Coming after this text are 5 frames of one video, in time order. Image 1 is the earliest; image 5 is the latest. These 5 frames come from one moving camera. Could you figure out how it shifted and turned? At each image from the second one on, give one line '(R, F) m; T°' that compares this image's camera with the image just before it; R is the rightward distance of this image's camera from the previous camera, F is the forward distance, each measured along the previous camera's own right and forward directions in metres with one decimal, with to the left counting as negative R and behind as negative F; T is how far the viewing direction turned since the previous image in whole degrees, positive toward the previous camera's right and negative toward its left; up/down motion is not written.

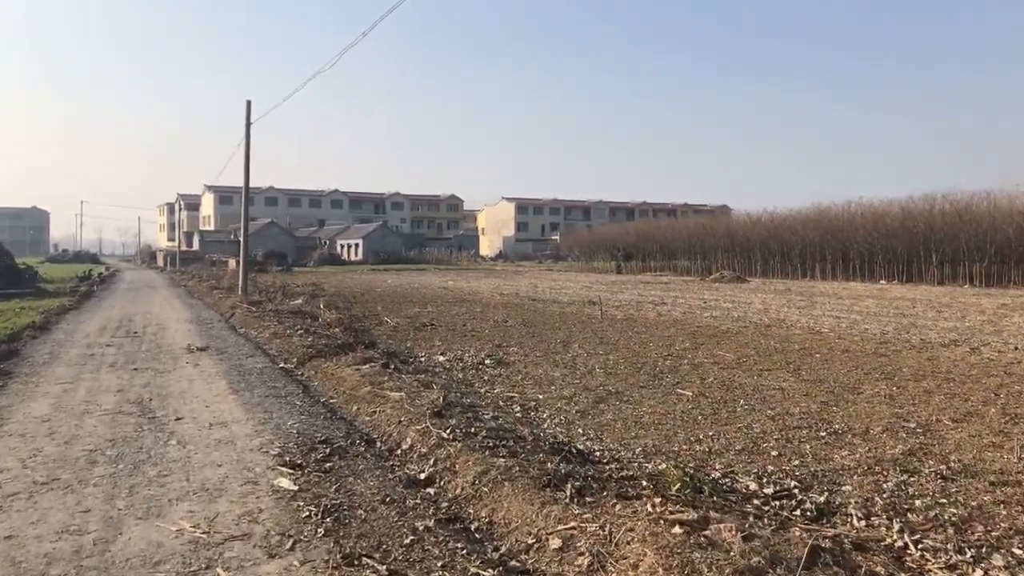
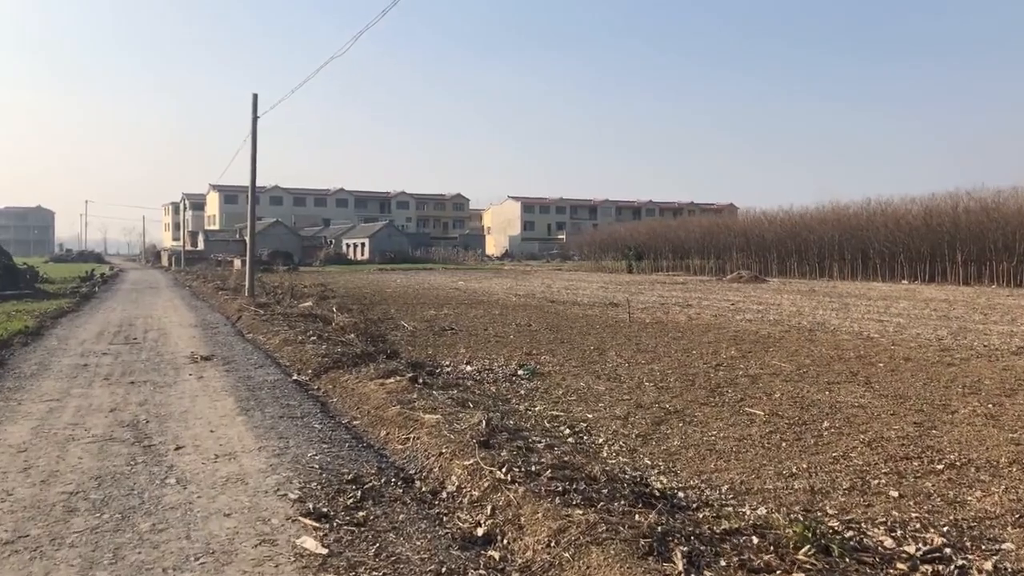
(-0.3, +0.9) m; 0°
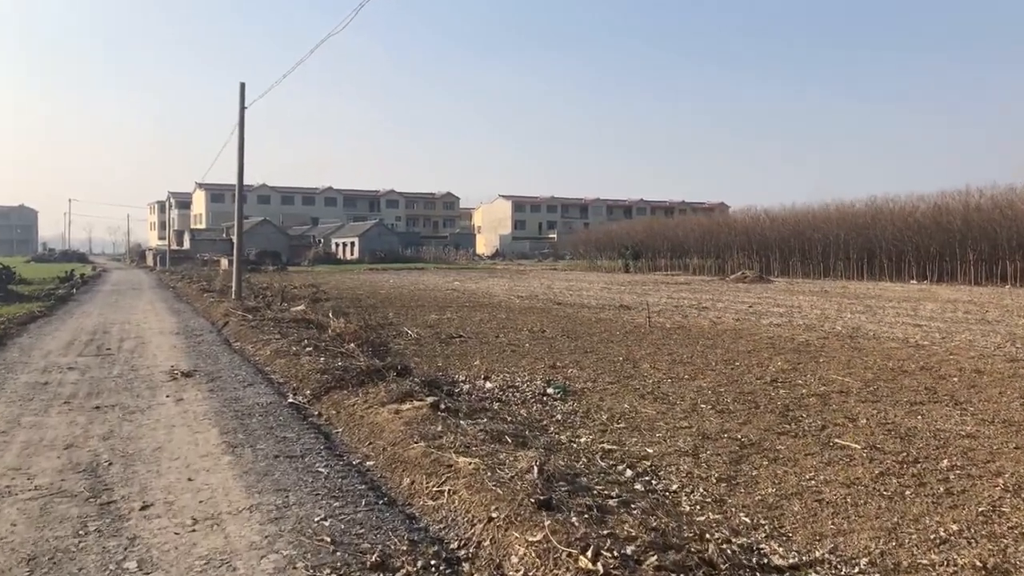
(-0.4, +1.2) m; +1°
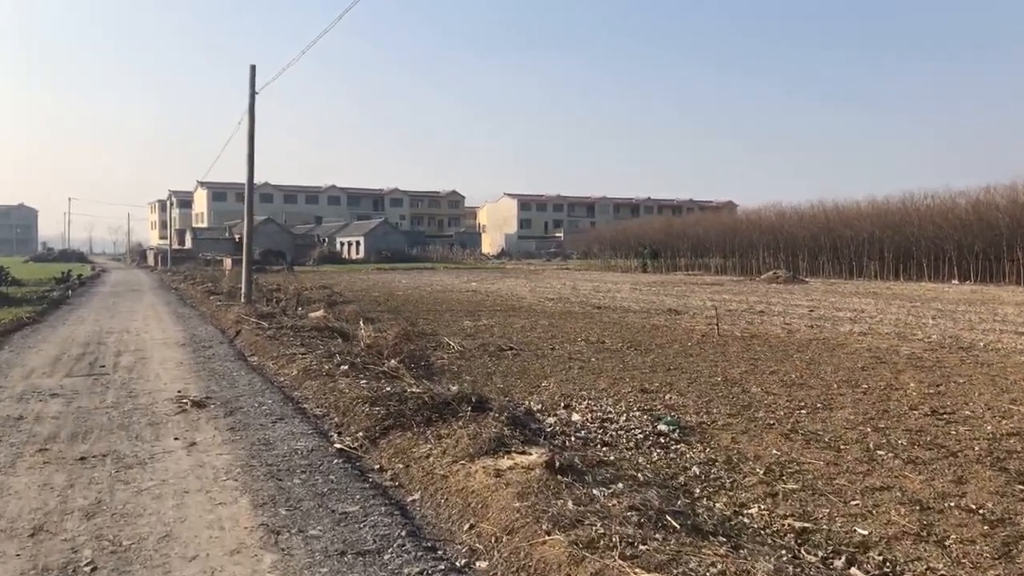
(-0.7, +1.7) m; 0°
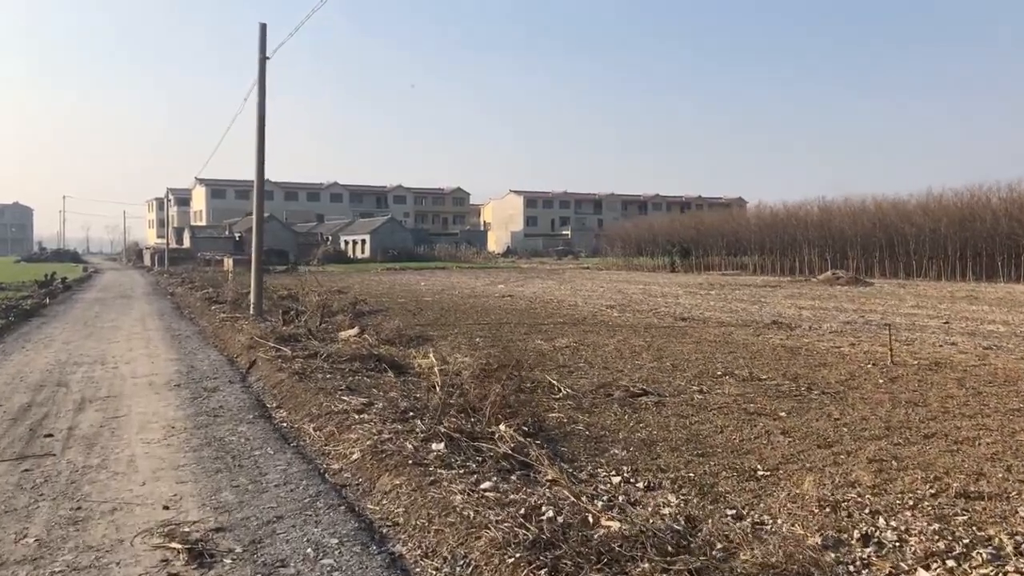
(-1.1, +3.2) m; 0°
